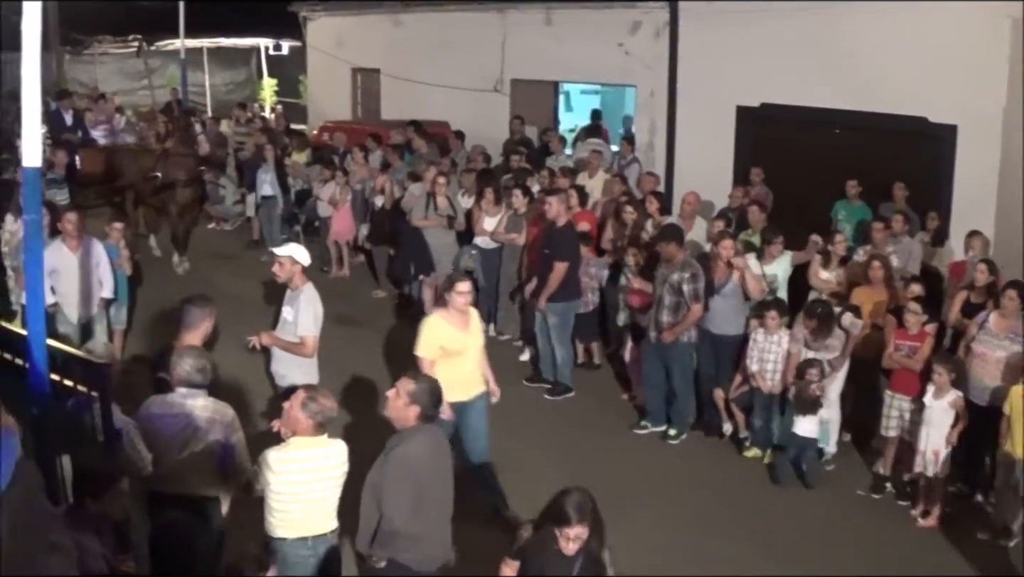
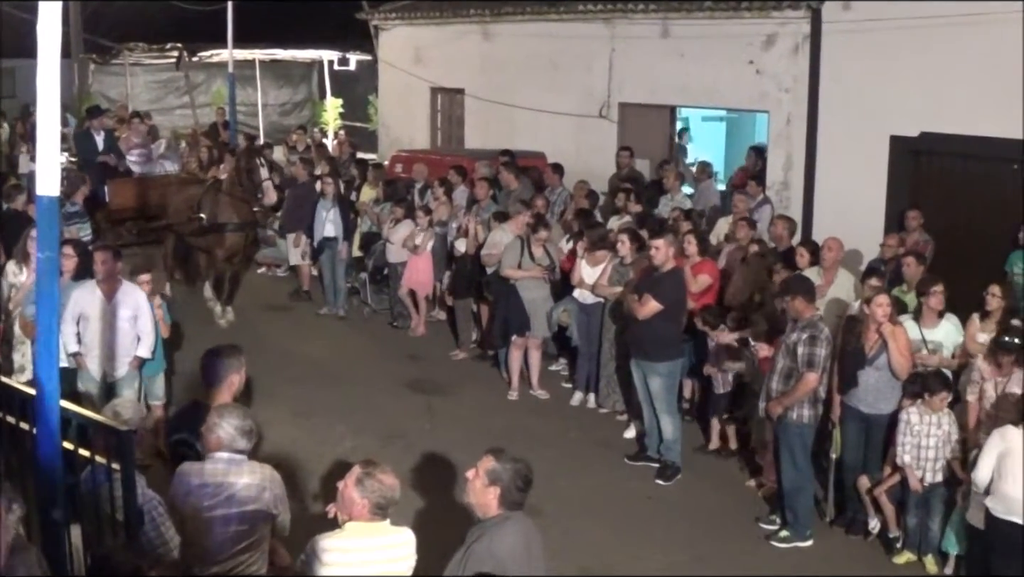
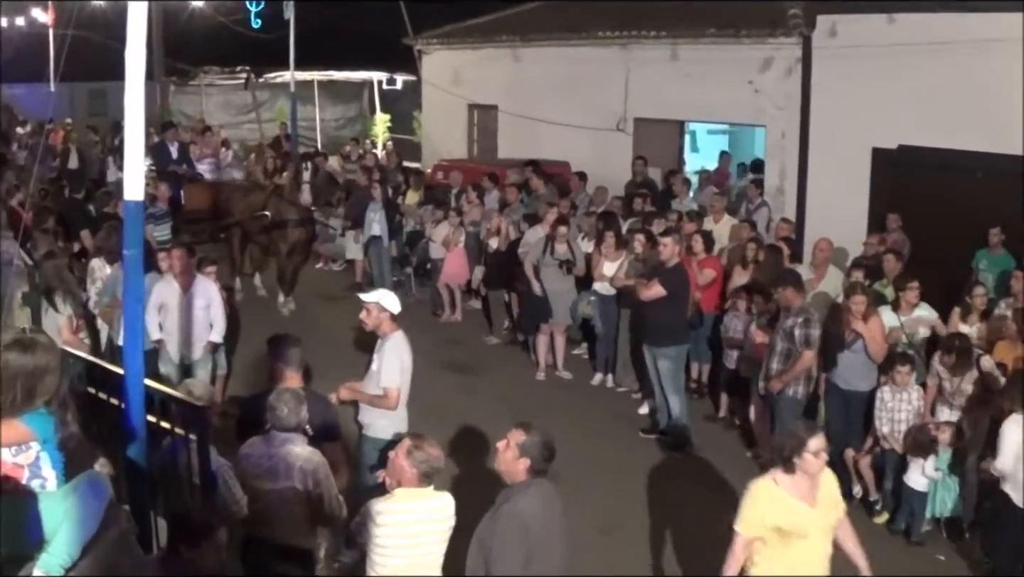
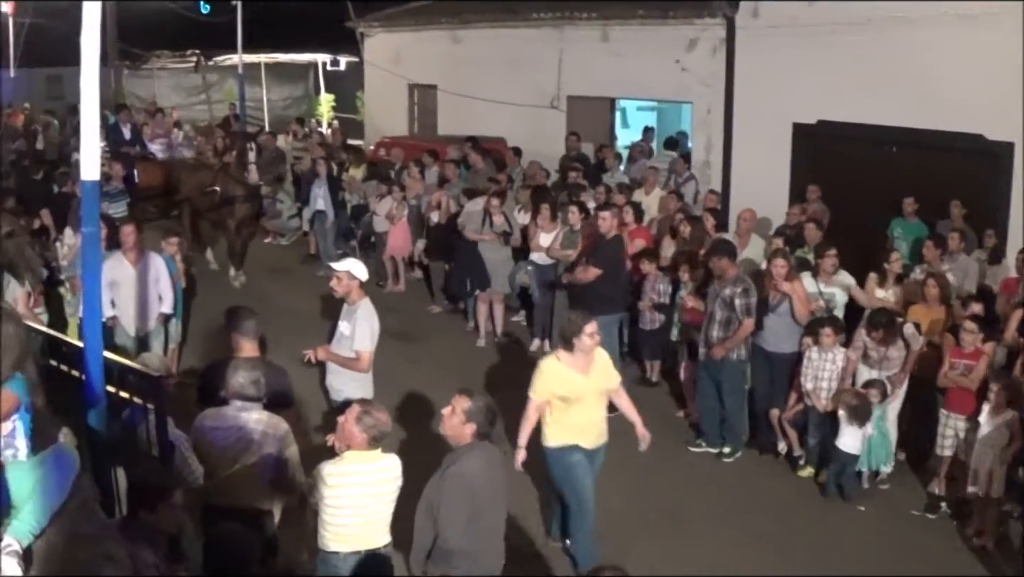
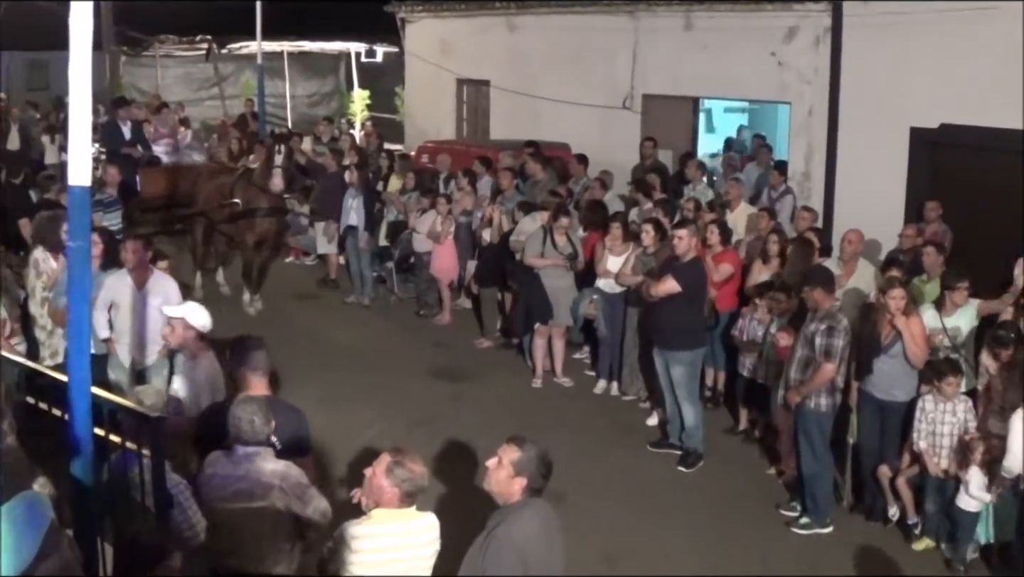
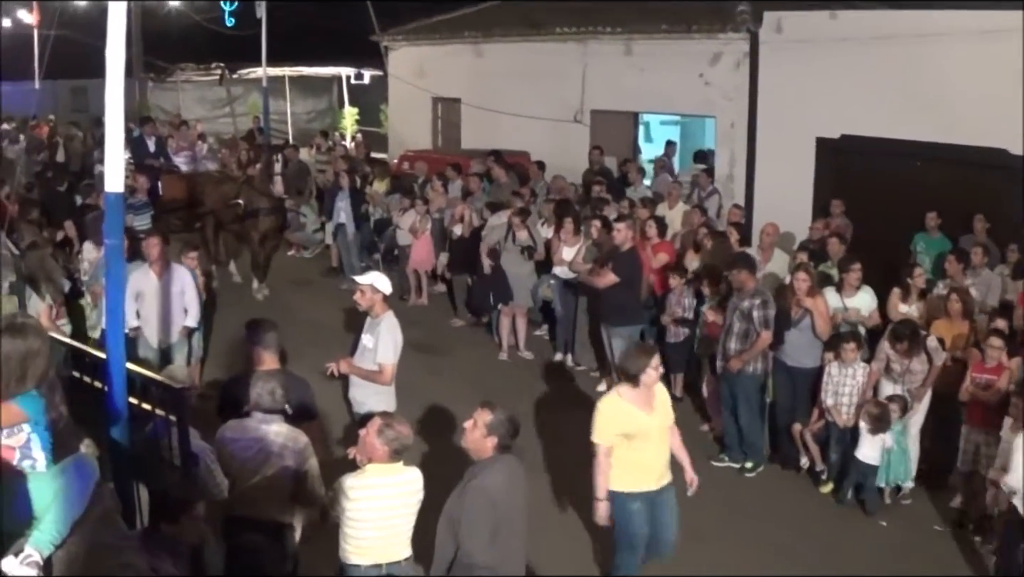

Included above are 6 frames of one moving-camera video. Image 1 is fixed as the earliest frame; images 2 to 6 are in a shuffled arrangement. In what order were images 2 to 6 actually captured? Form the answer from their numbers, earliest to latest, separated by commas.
4, 6, 3, 5, 2
